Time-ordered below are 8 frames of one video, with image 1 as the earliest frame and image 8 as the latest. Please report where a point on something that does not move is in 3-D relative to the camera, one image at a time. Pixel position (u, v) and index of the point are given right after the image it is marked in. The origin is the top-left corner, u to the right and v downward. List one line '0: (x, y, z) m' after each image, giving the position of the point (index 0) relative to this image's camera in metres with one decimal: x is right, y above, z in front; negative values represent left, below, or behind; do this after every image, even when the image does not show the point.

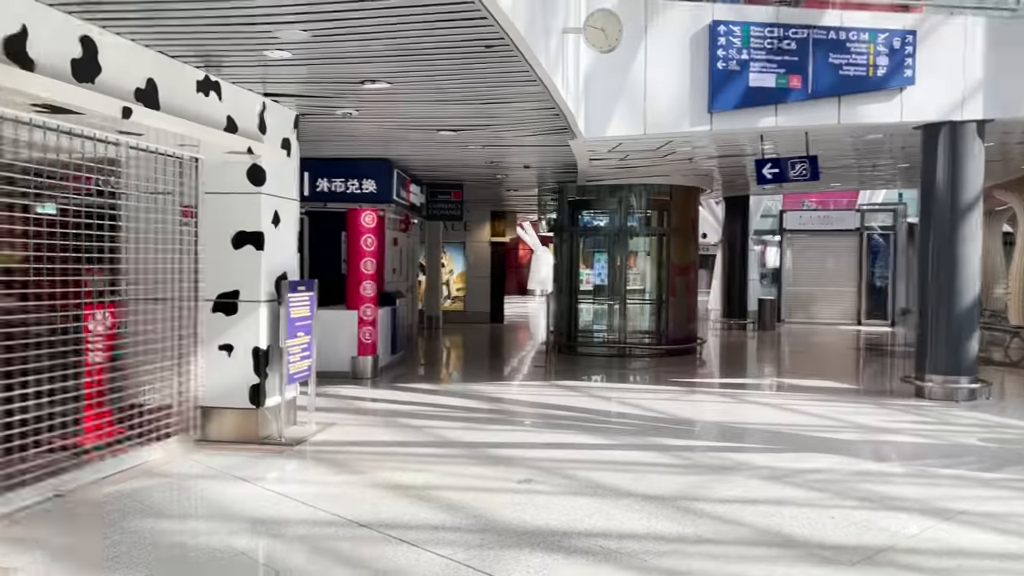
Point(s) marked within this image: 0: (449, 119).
0: (-0.7, +1.8, +8.8) m
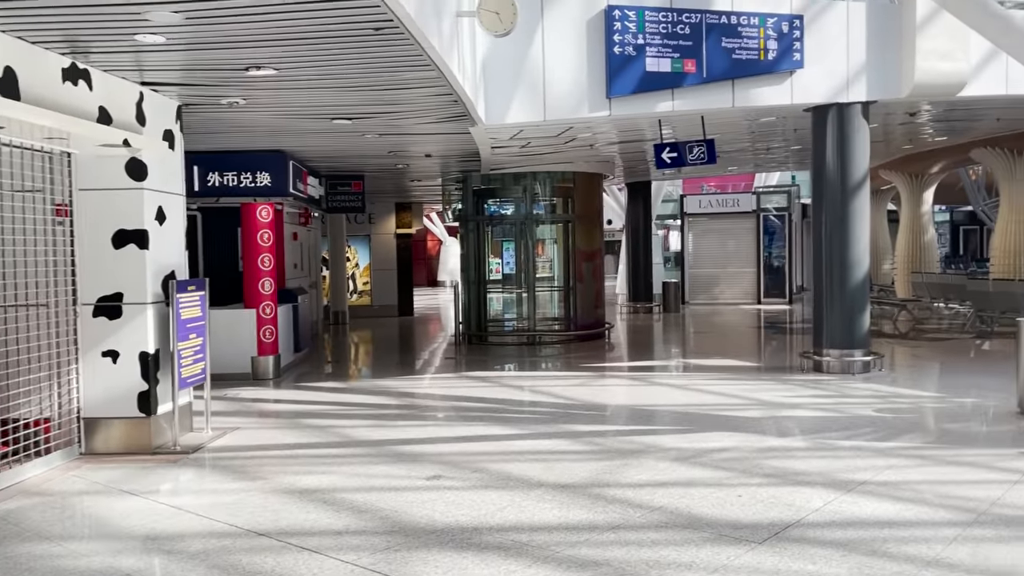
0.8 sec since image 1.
0: (-1.7, +1.8, +8.5) m
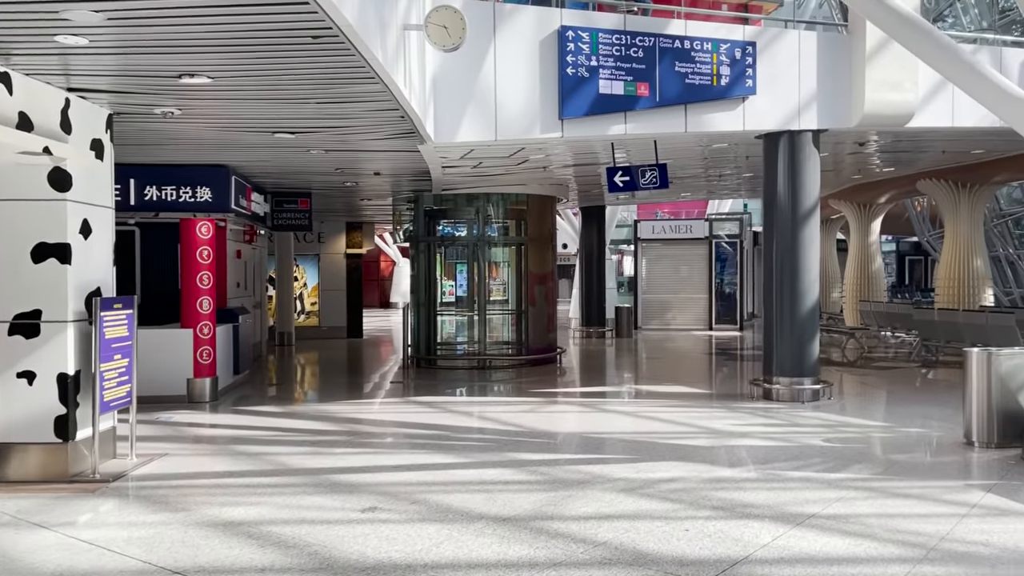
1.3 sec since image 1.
0: (-2.2, +1.6, +8.2) m
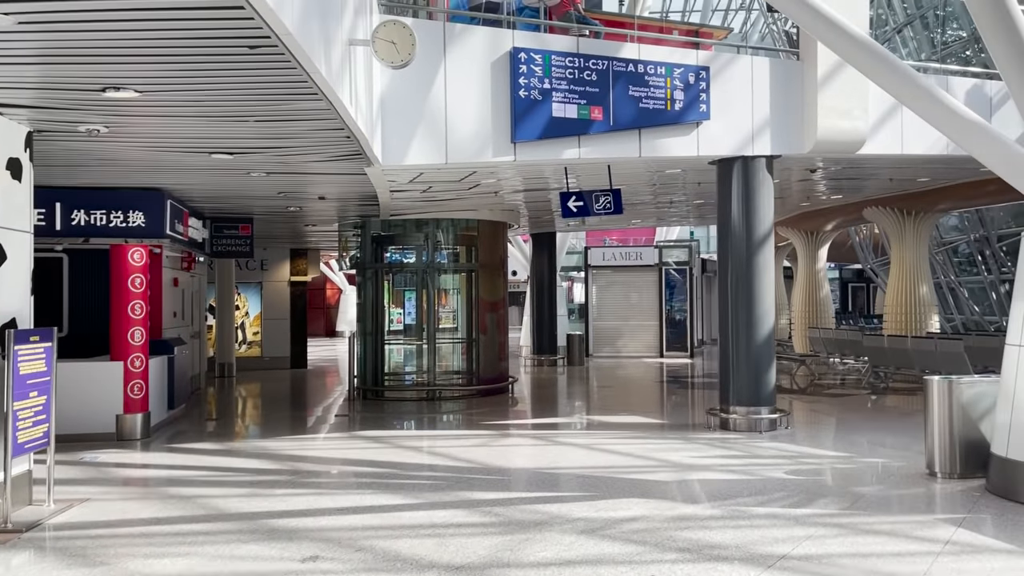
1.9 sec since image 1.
0: (-2.7, +1.4, +7.7) m
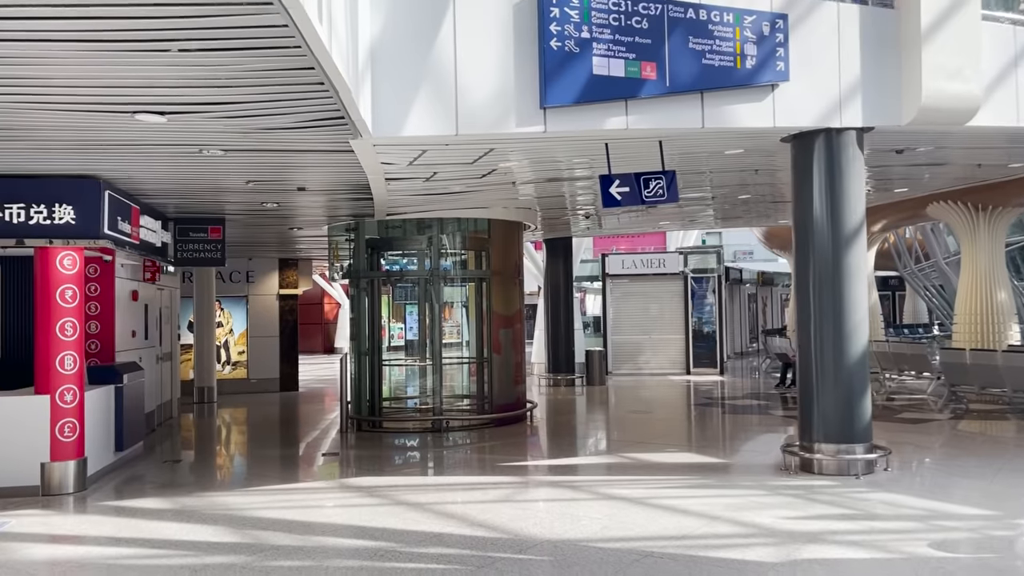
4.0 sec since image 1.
0: (-2.4, +1.3, +5.6) m
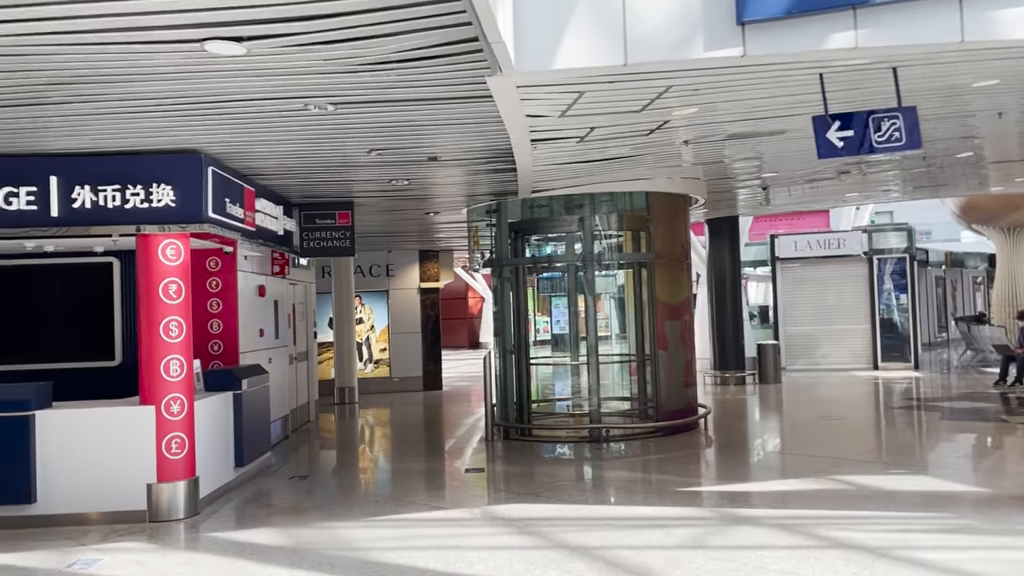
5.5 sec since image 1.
0: (-1.4, +1.4, +4.2) m
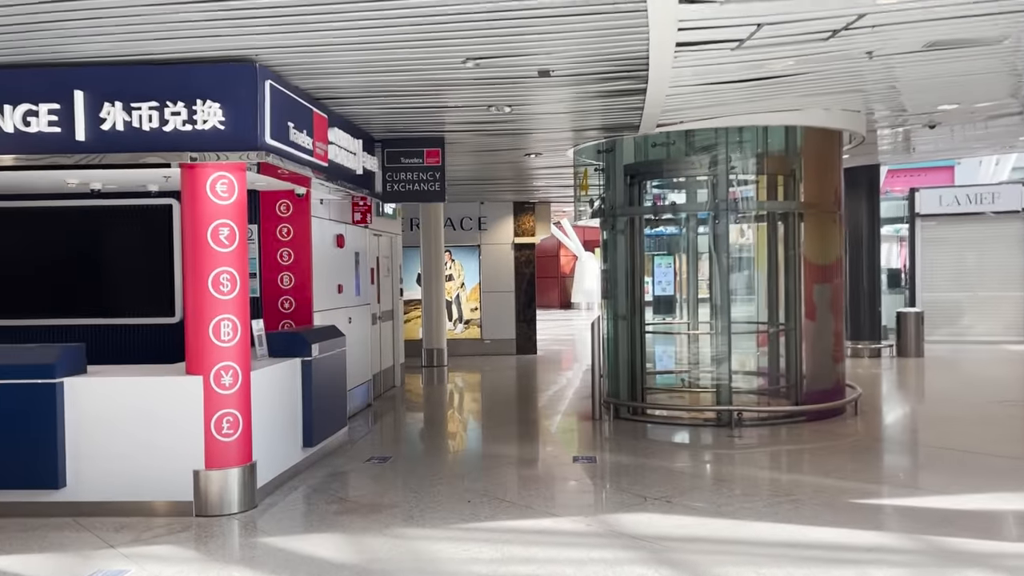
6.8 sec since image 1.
0: (-0.8, +1.6, +2.6) m
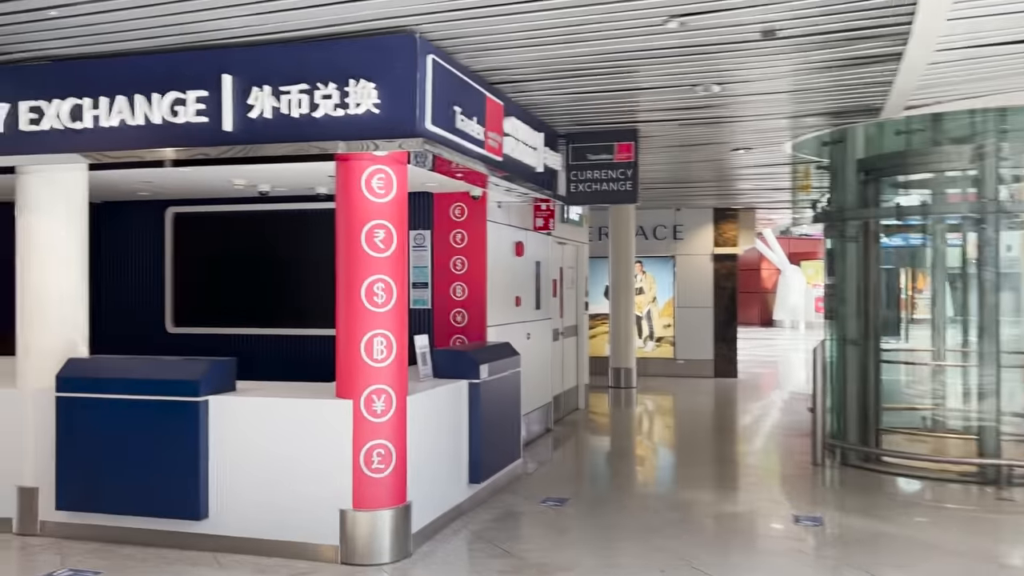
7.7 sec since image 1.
0: (-0.4, +1.5, +1.7) m
